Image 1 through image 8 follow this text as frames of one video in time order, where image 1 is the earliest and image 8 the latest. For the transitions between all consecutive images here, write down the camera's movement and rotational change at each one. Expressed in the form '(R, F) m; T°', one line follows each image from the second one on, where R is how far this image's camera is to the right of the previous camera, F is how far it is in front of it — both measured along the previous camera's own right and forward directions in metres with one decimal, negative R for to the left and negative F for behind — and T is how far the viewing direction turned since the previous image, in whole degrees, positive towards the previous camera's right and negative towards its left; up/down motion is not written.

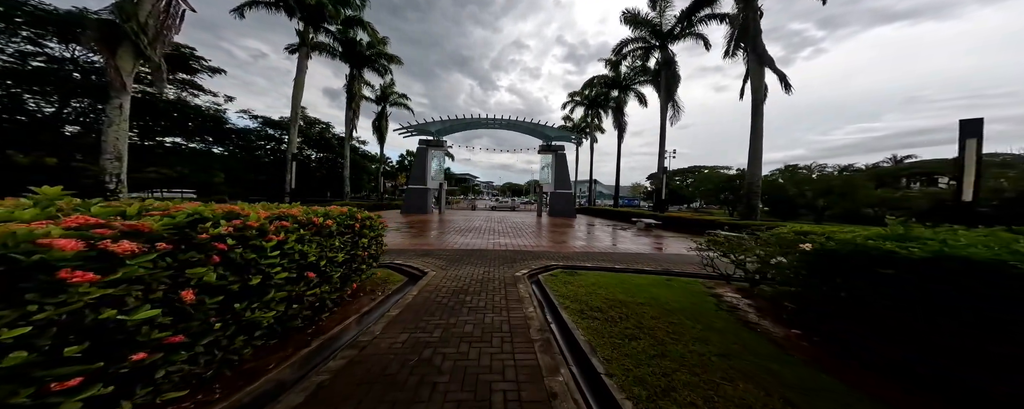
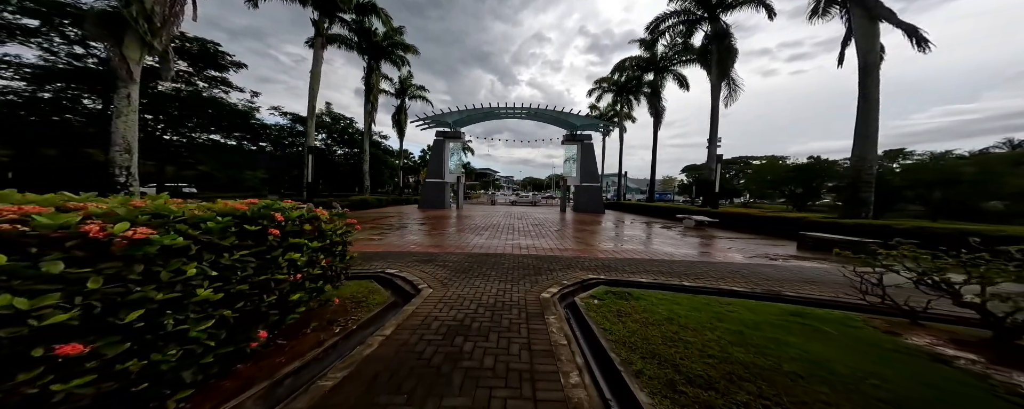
(-0.1, +1.7) m; -4°
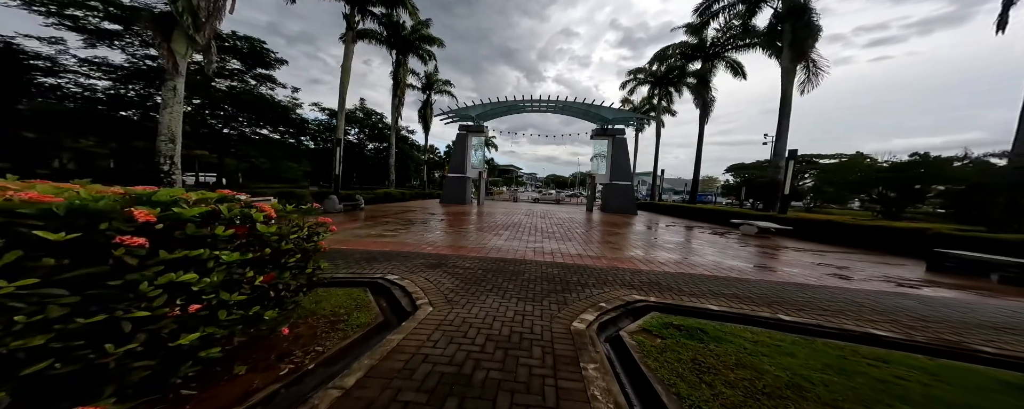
(0.0, +1.0) m; -5°
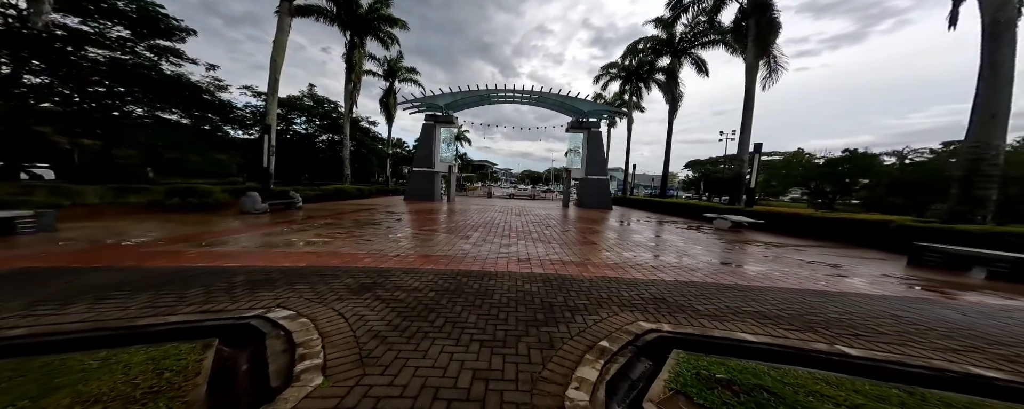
(+0.1, +1.3) m; +6°
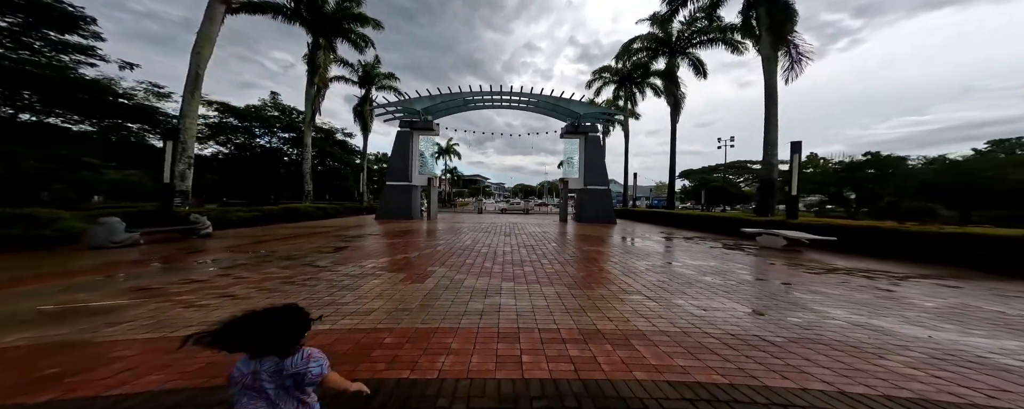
(+0.2, +2.6) m; +2°
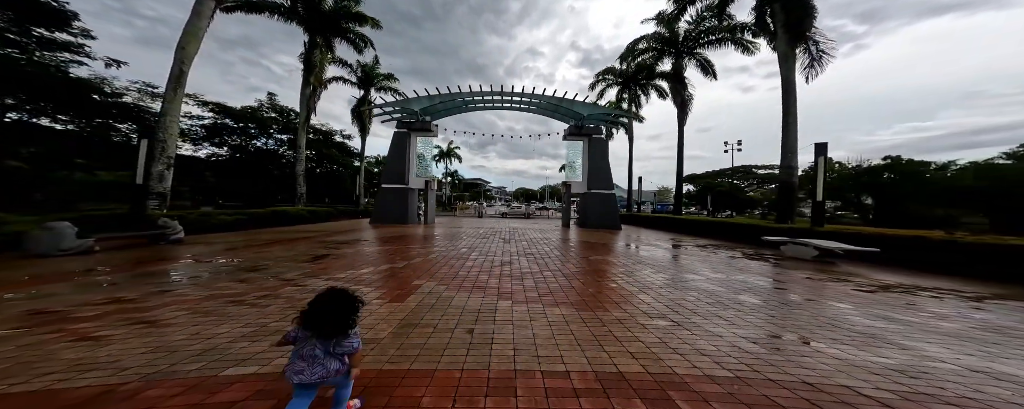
(0.0, +0.7) m; 0°
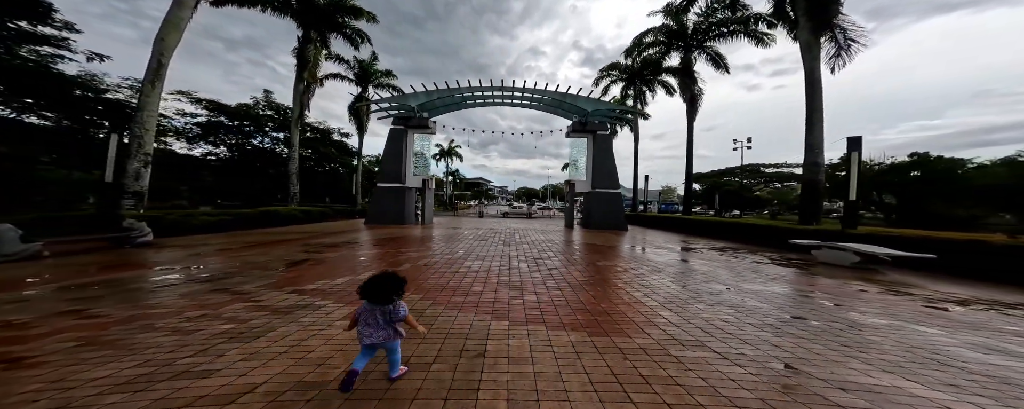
(+0.1, +0.7) m; 0°
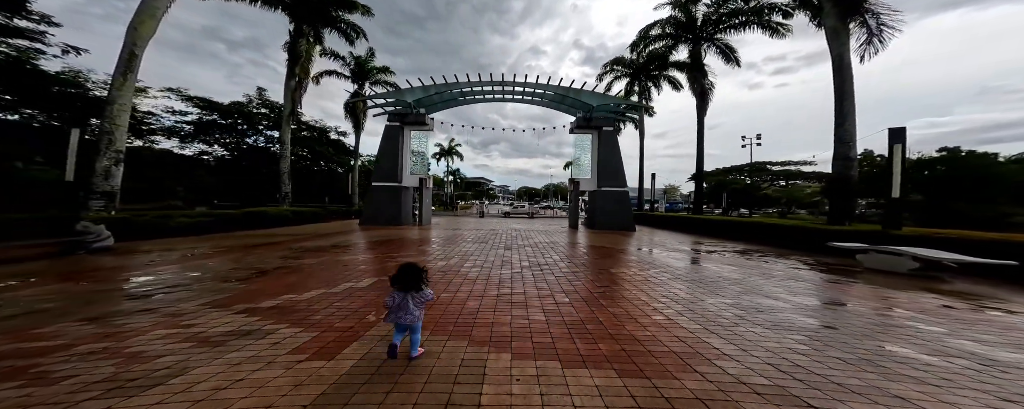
(0.0, +0.7) m; 0°
